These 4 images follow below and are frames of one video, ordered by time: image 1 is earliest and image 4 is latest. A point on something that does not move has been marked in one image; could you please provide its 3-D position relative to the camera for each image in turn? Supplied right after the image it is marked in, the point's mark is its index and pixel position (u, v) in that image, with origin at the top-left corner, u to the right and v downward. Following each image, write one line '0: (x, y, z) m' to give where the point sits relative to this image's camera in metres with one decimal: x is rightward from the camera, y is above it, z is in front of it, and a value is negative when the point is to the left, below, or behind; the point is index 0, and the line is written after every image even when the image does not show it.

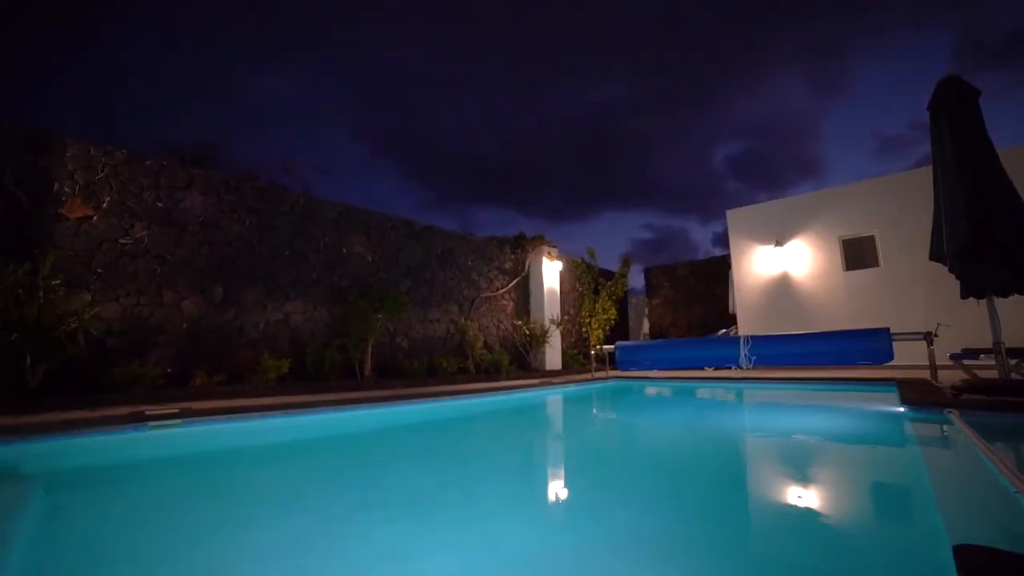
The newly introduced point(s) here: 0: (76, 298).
0: (-4.3, -0.1, +4.4) m
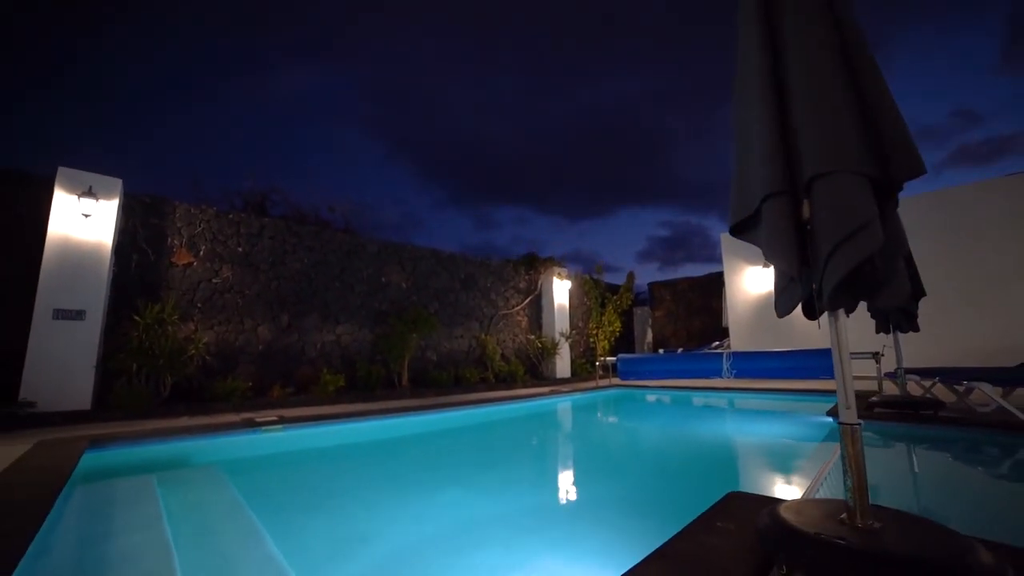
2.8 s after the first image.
0: (-4.1, -0.5, +5.7) m
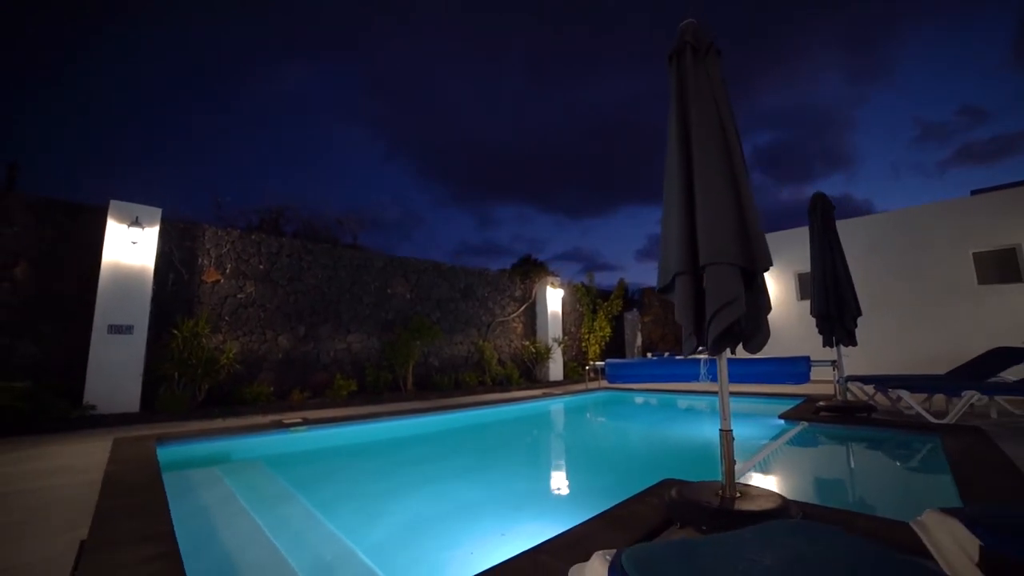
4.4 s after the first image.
0: (-4.2, -0.7, +6.3) m
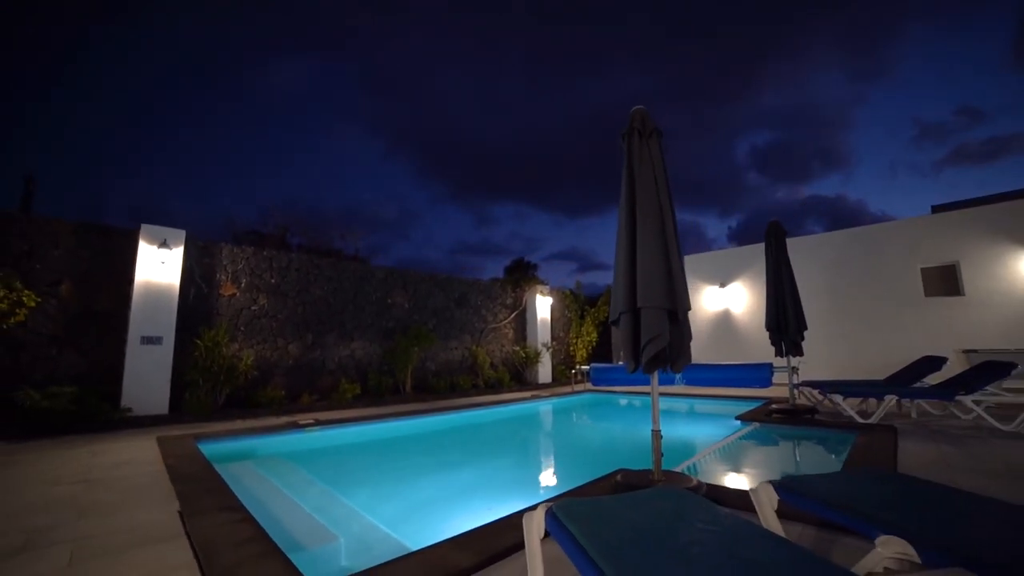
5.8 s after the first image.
0: (-4.3, -0.9, +6.9) m
